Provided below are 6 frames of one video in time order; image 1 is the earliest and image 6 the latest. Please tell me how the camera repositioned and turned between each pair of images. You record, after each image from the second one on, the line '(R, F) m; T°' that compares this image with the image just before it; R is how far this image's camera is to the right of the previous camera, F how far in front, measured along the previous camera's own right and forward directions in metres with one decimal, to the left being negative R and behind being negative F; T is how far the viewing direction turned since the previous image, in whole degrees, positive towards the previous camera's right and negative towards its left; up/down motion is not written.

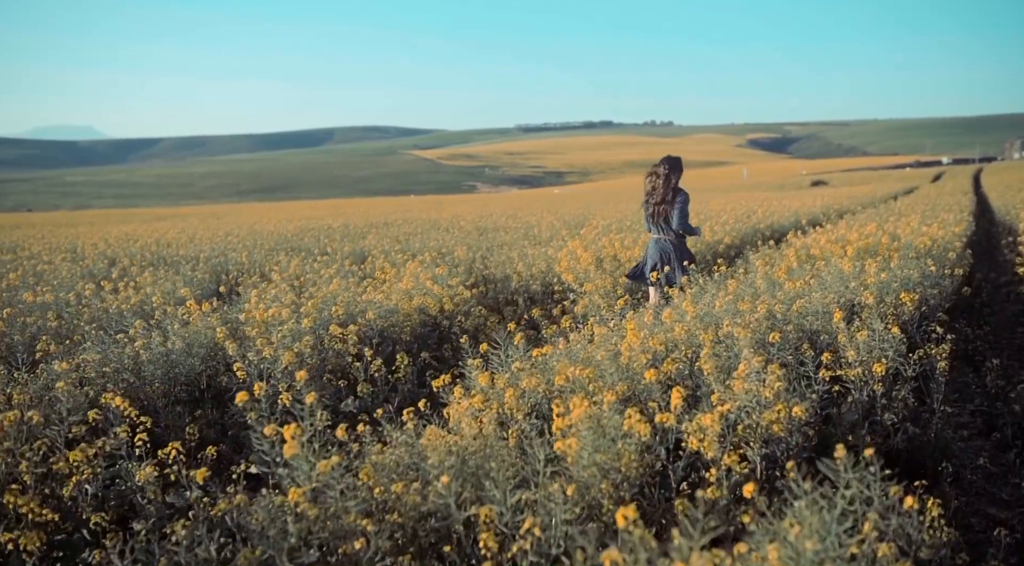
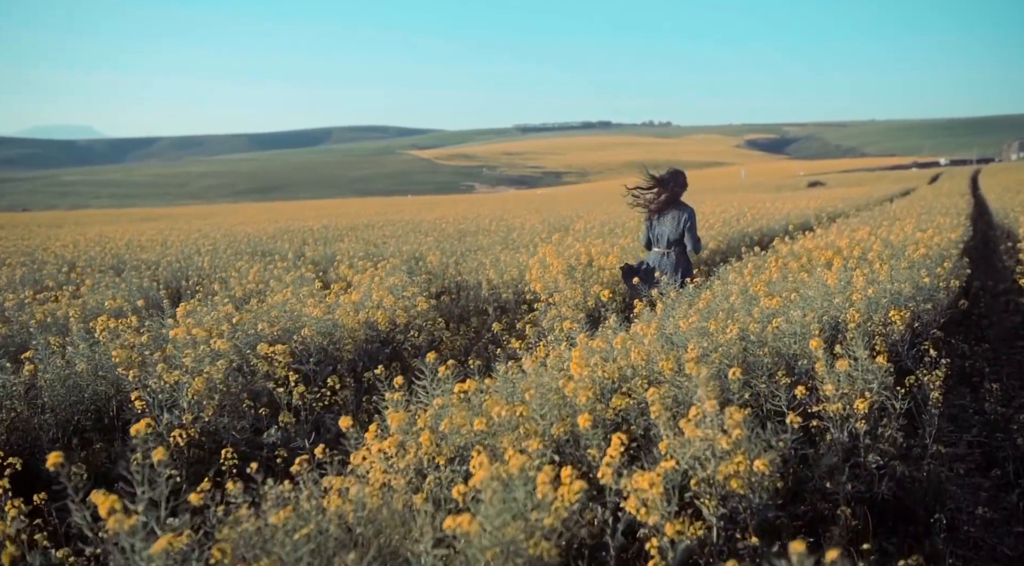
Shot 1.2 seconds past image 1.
(+0.4, +0.6) m; 0°
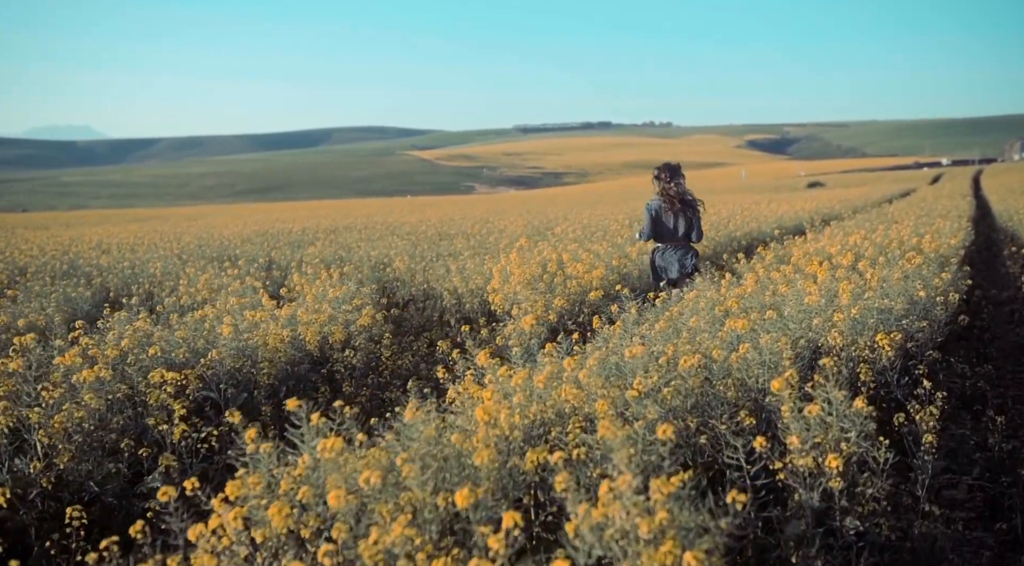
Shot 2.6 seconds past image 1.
(+0.4, +0.7) m; 0°
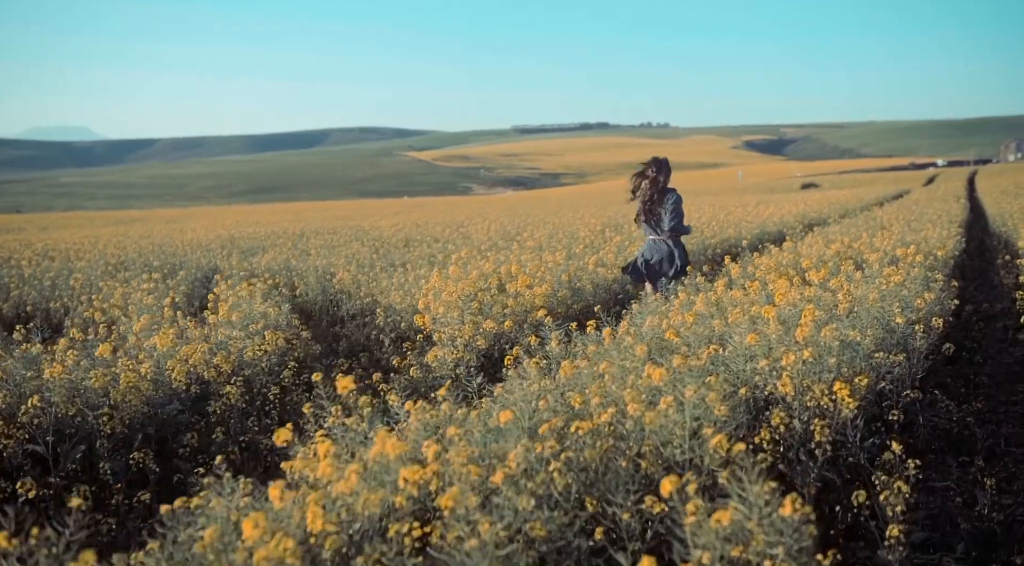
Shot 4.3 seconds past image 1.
(+0.6, +0.9) m; 0°
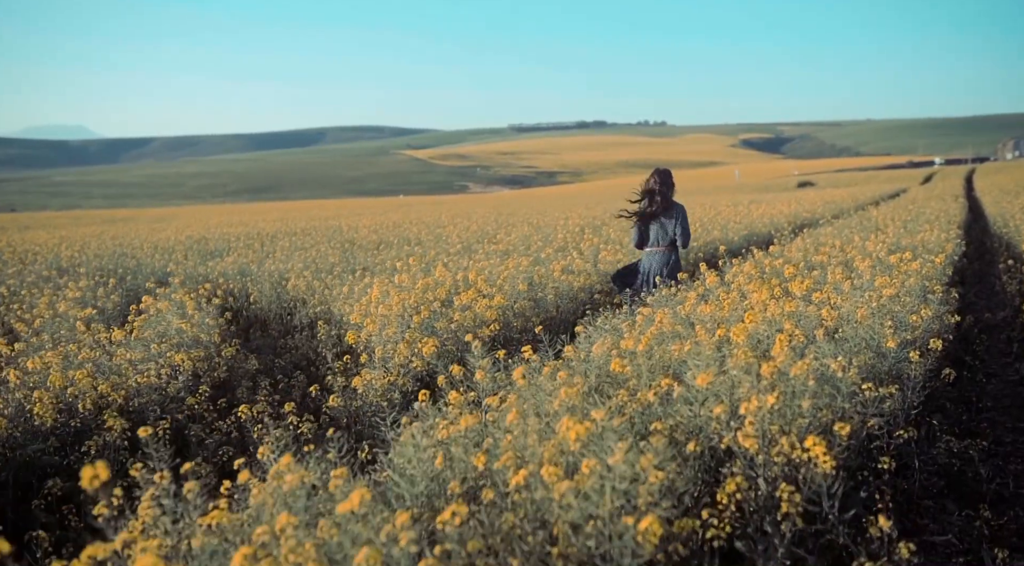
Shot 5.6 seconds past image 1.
(+0.4, +0.7) m; 0°
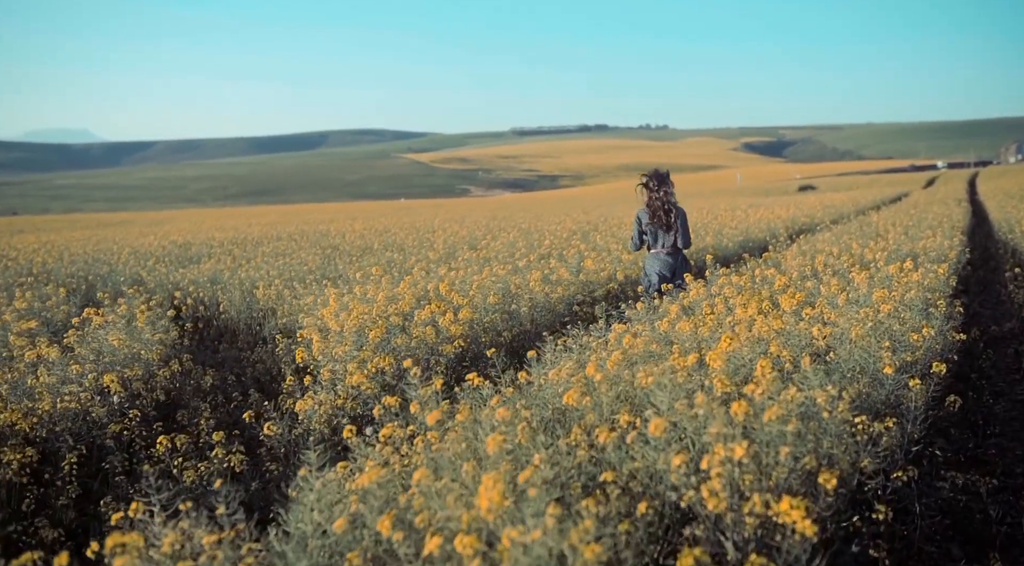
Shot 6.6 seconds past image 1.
(+0.3, +0.5) m; 0°
